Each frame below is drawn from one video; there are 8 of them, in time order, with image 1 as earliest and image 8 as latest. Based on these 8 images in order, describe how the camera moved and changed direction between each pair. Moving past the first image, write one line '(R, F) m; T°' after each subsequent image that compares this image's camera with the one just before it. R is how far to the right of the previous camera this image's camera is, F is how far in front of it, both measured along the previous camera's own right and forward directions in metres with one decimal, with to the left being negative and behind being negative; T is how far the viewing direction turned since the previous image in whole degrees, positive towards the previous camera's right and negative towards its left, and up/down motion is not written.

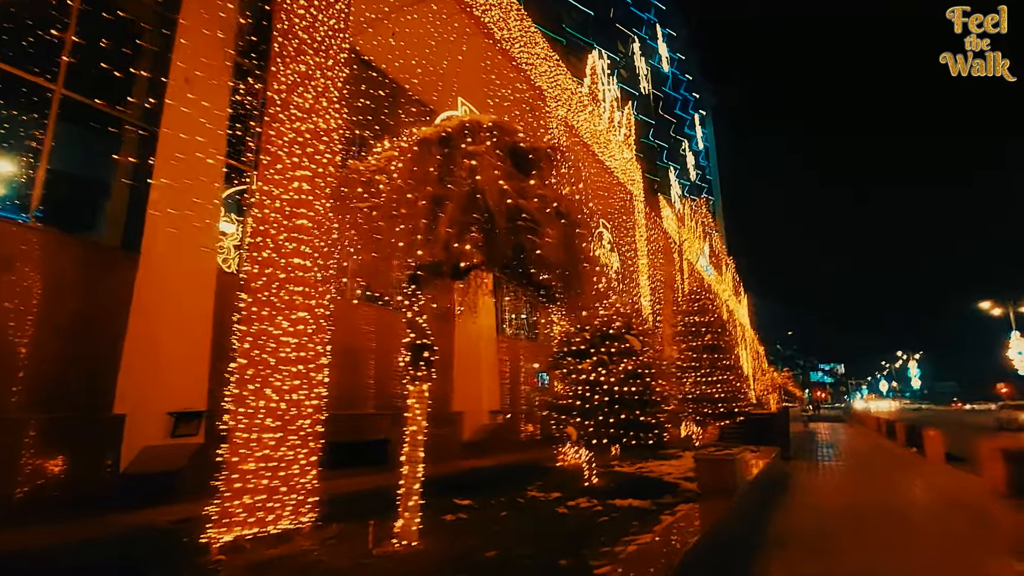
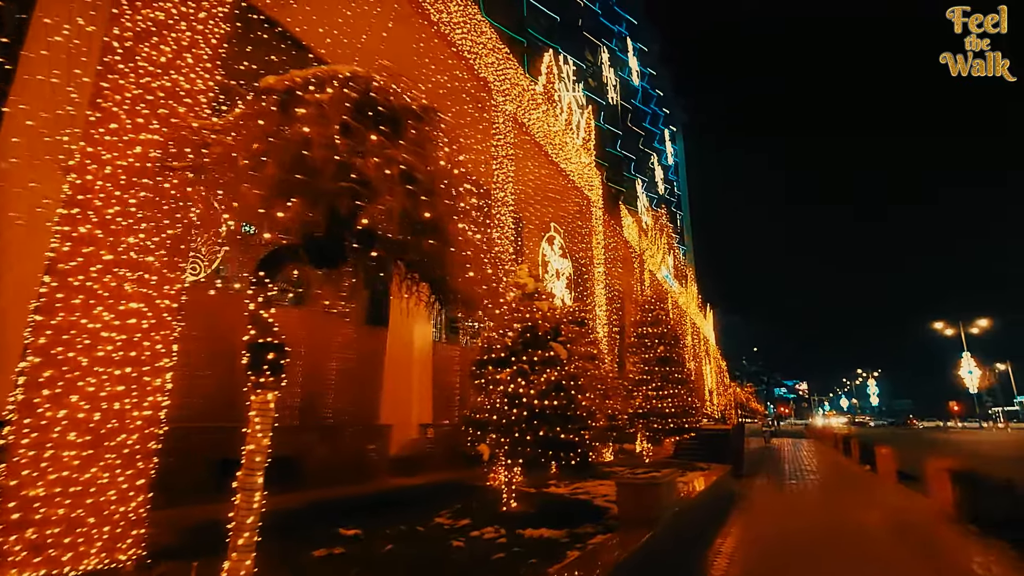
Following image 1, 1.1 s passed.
(+0.8, +0.8) m; +3°
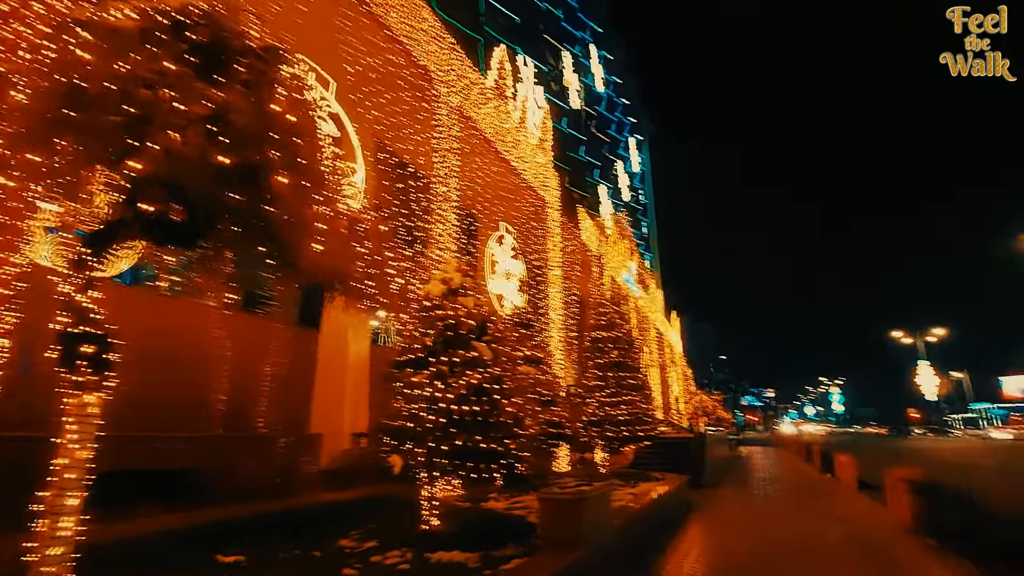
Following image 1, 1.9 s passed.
(+0.6, +0.6) m; +3°
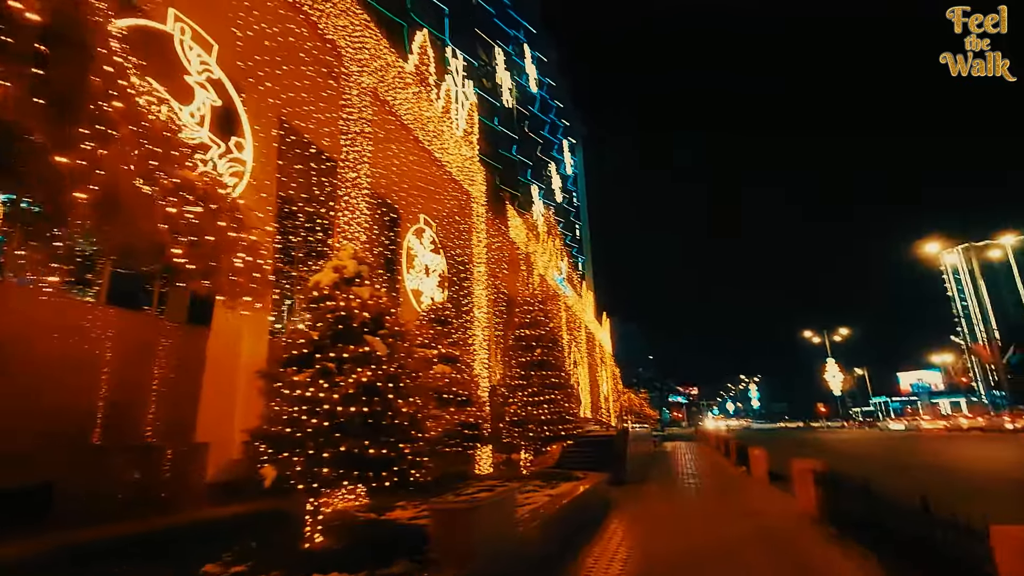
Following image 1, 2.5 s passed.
(+0.4, +0.5) m; +7°
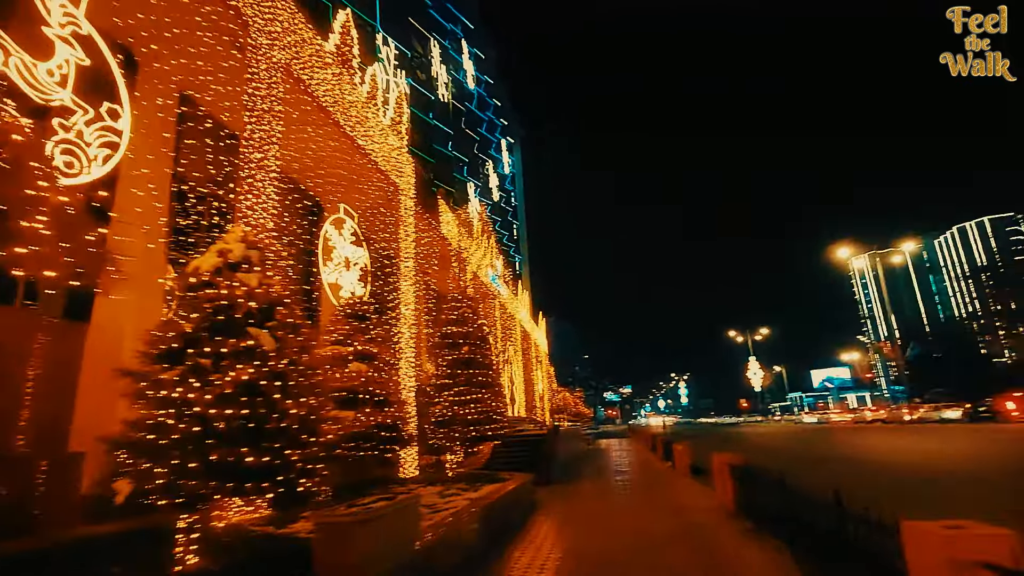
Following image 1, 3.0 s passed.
(+0.3, +0.4) m; +6°
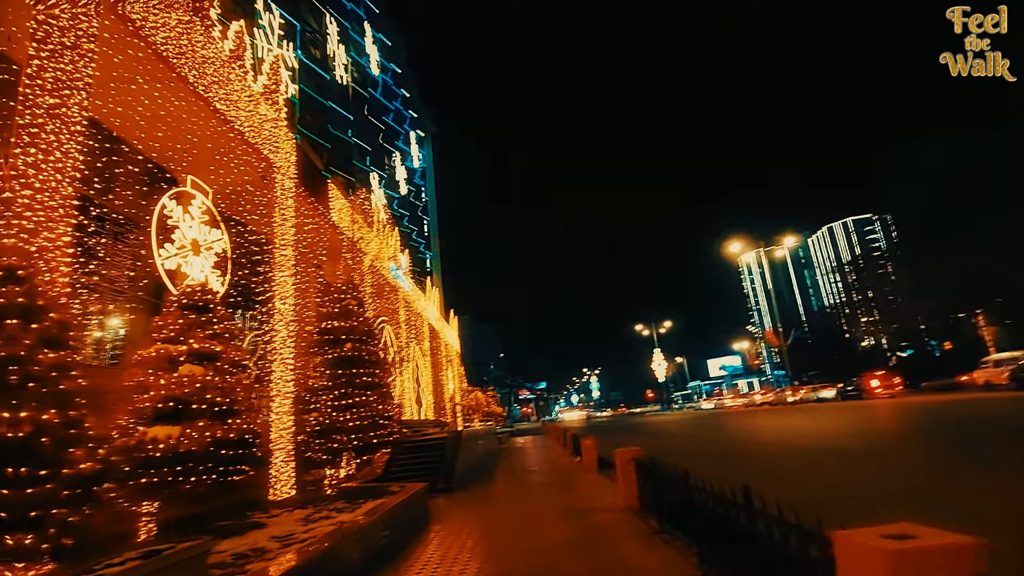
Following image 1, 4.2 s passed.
(+0.6, +1.3) m; +9°
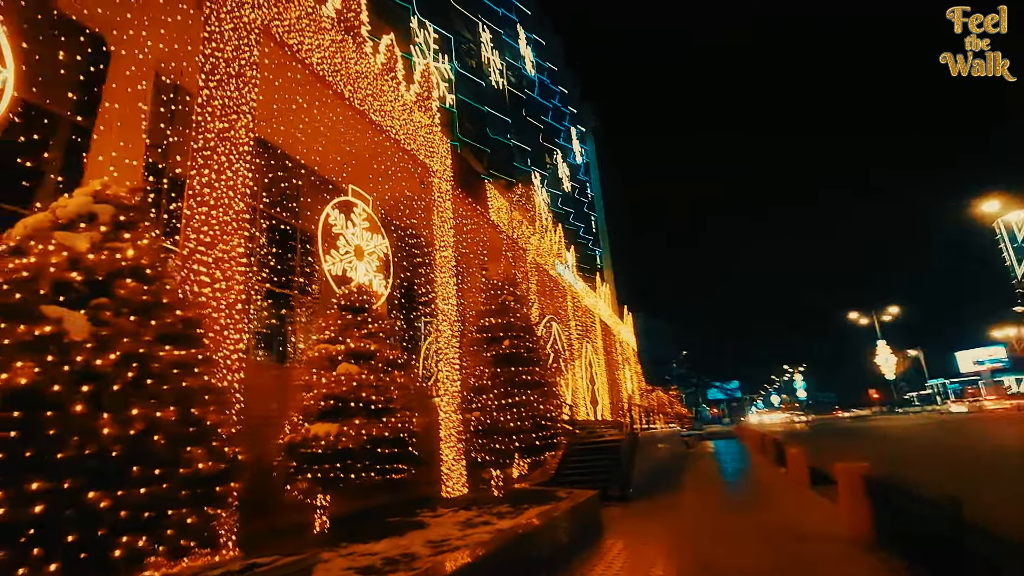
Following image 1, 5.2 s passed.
(+0.2, +1.1) m; -19°
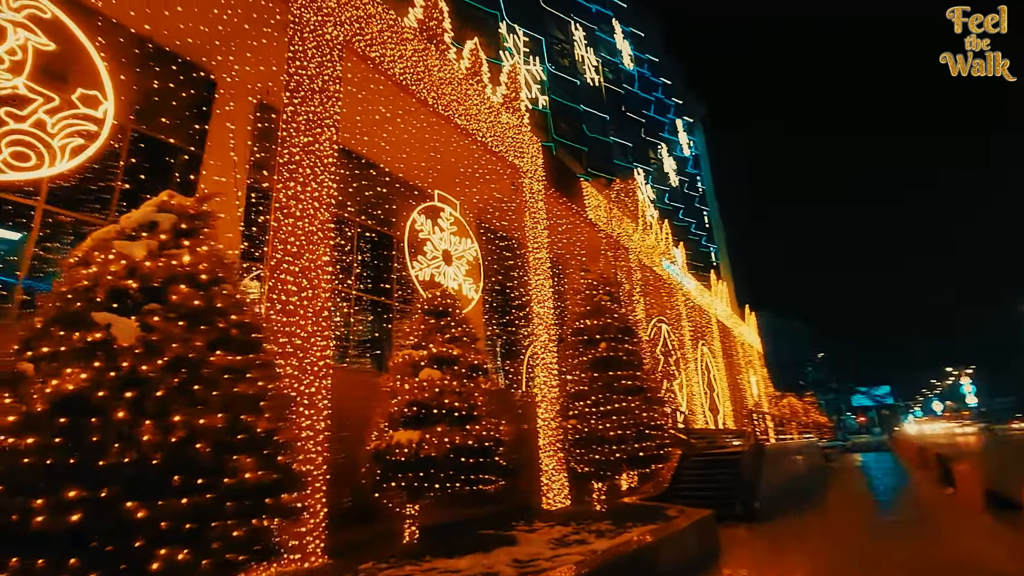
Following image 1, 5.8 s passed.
(+0.4, +0.6) m; -12°
